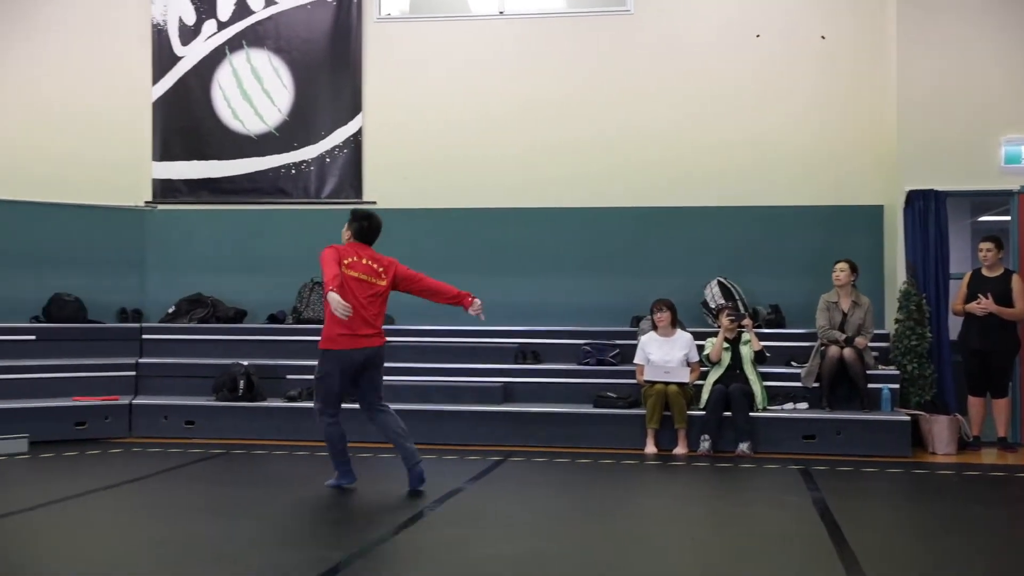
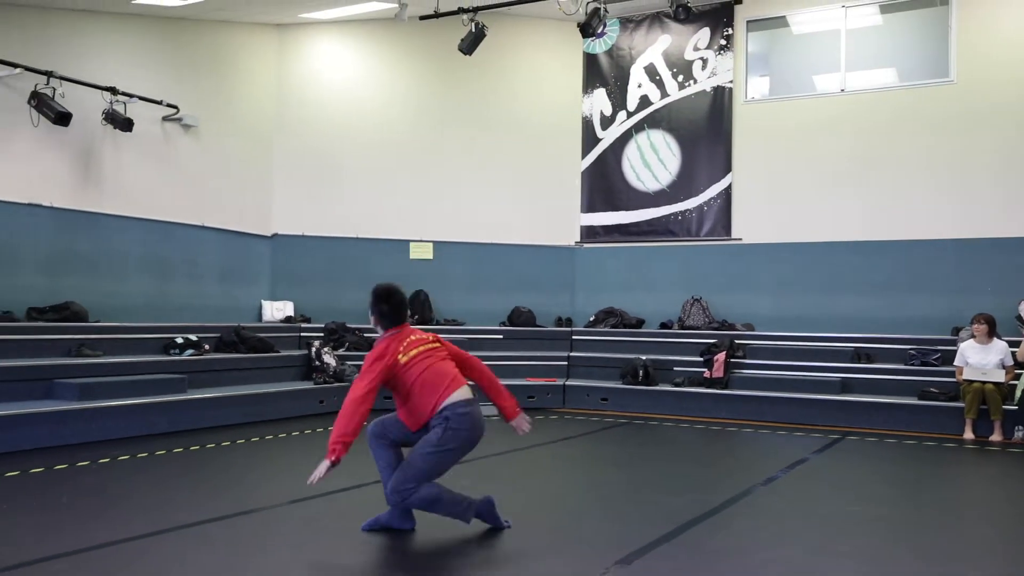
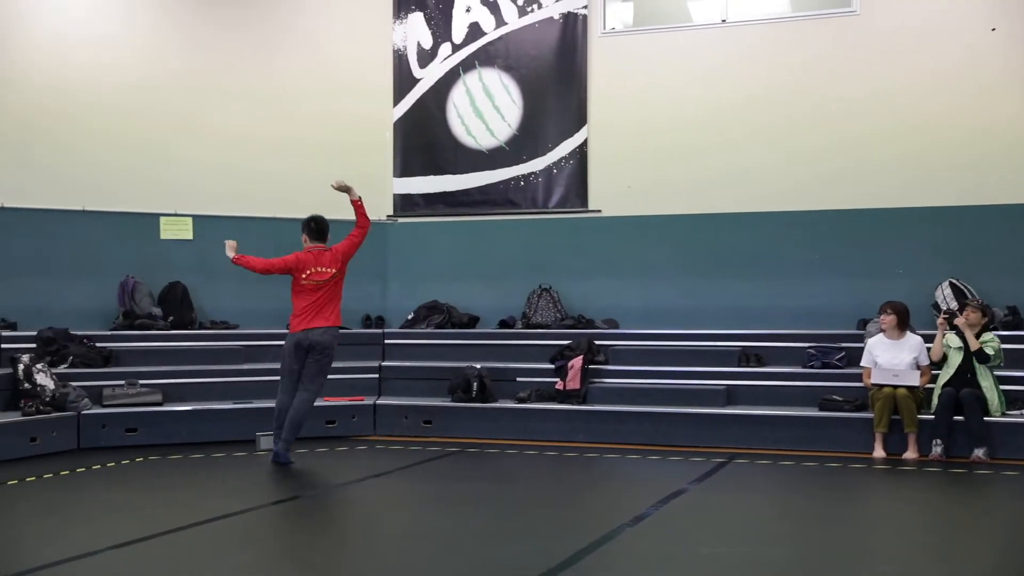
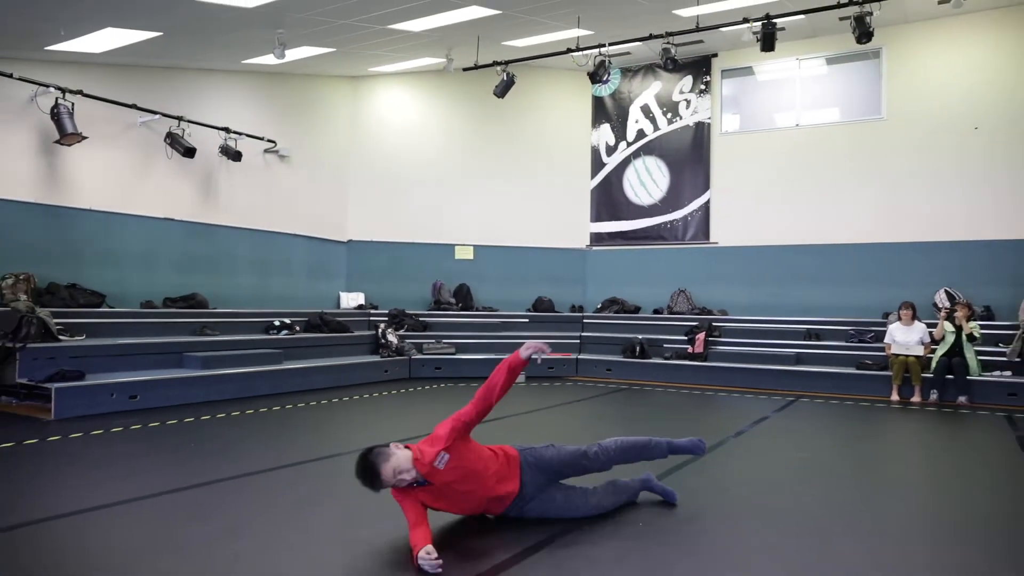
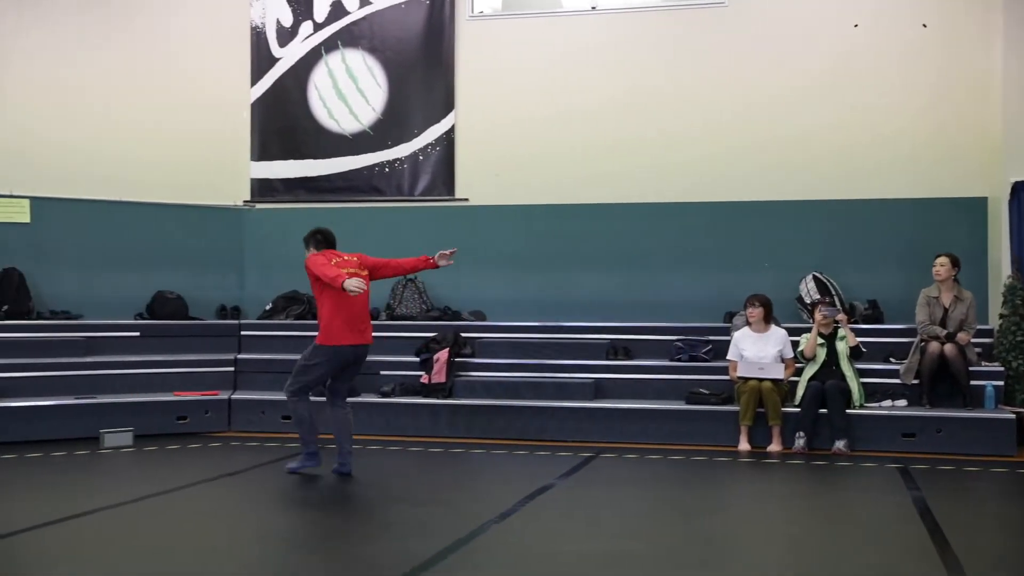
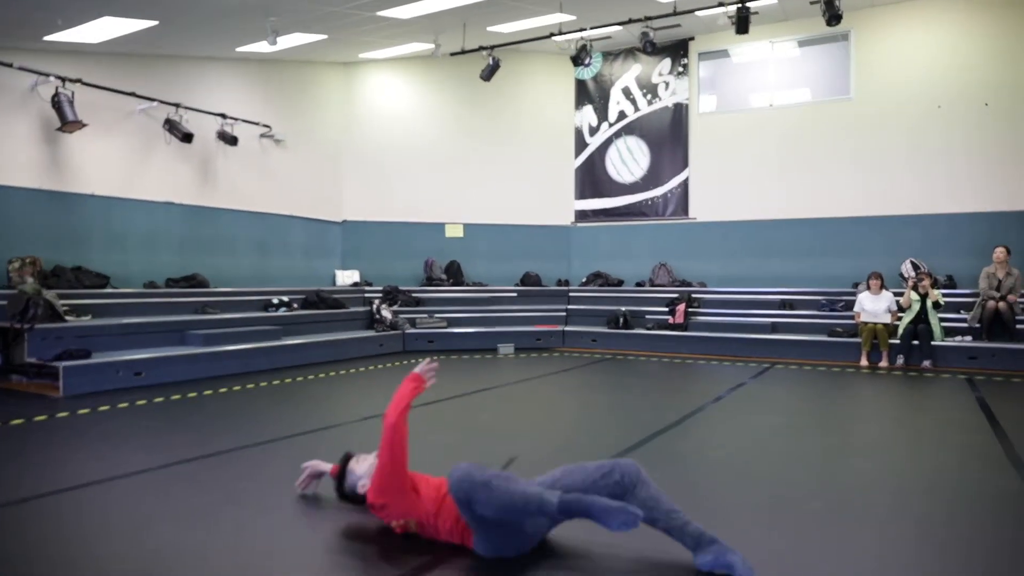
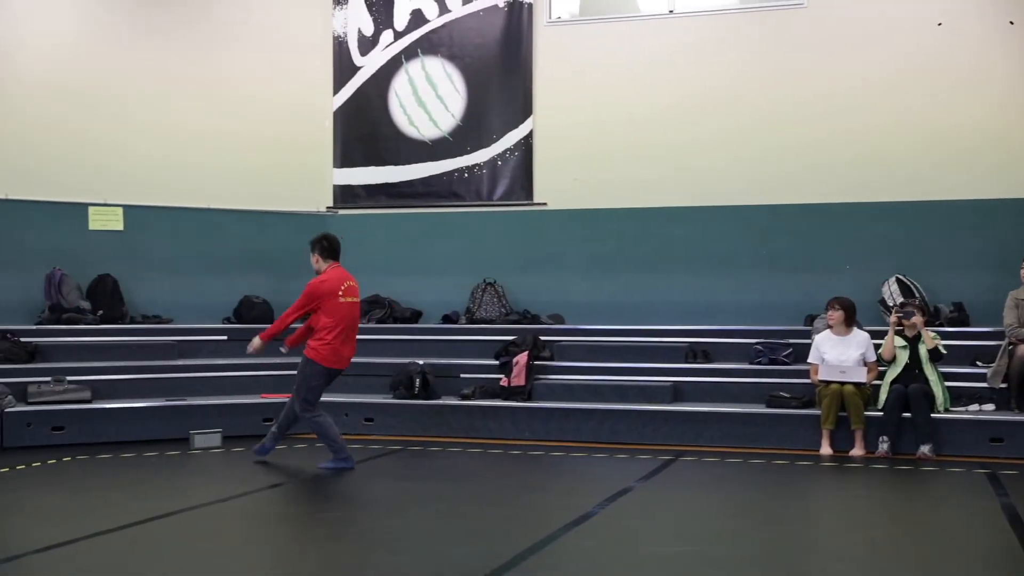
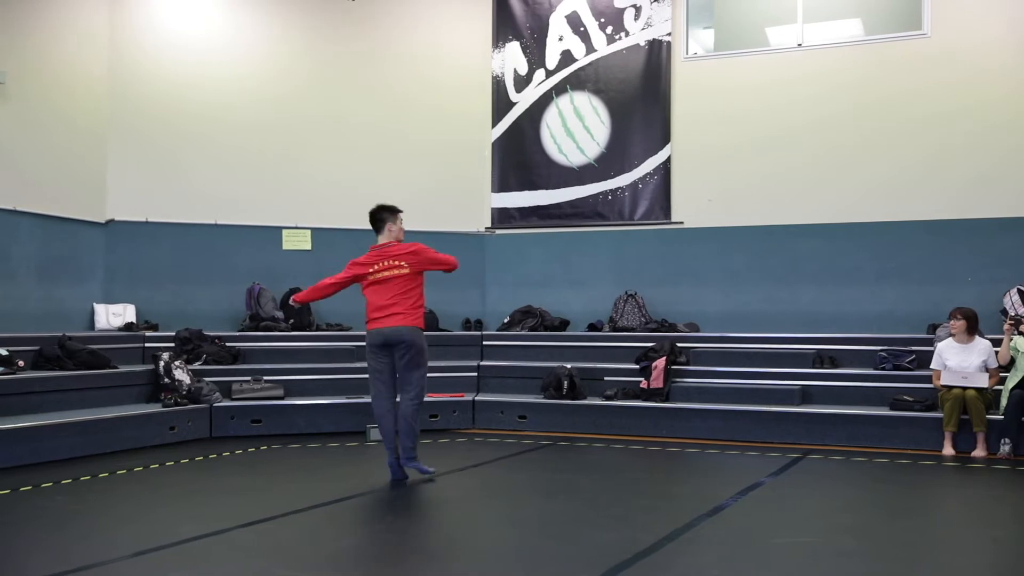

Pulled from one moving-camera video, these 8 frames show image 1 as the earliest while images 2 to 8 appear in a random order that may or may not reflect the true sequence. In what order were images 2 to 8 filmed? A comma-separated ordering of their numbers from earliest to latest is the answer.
5, 7, 3, 8, 2, 4, 6
